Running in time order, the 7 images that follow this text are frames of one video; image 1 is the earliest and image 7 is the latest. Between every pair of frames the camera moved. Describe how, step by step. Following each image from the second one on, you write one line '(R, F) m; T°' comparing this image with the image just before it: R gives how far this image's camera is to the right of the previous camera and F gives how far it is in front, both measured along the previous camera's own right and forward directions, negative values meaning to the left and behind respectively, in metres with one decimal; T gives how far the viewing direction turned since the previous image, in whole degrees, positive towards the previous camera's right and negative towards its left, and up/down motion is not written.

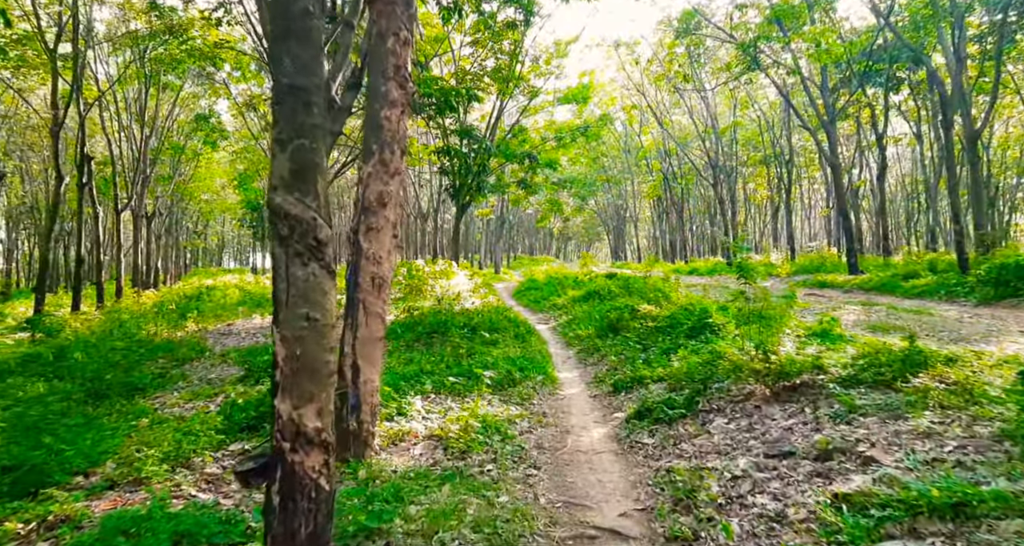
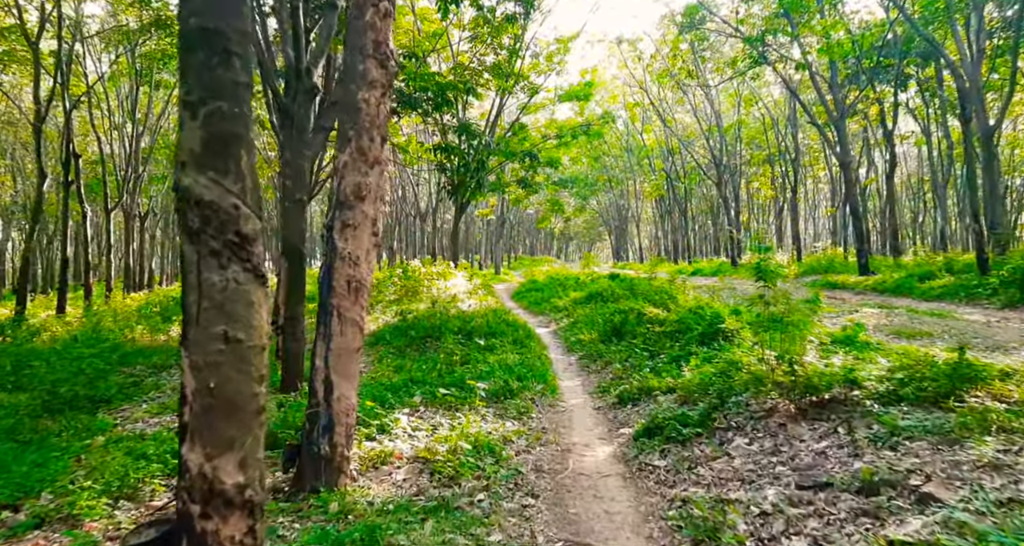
(0.0, +0.7) m; 0°
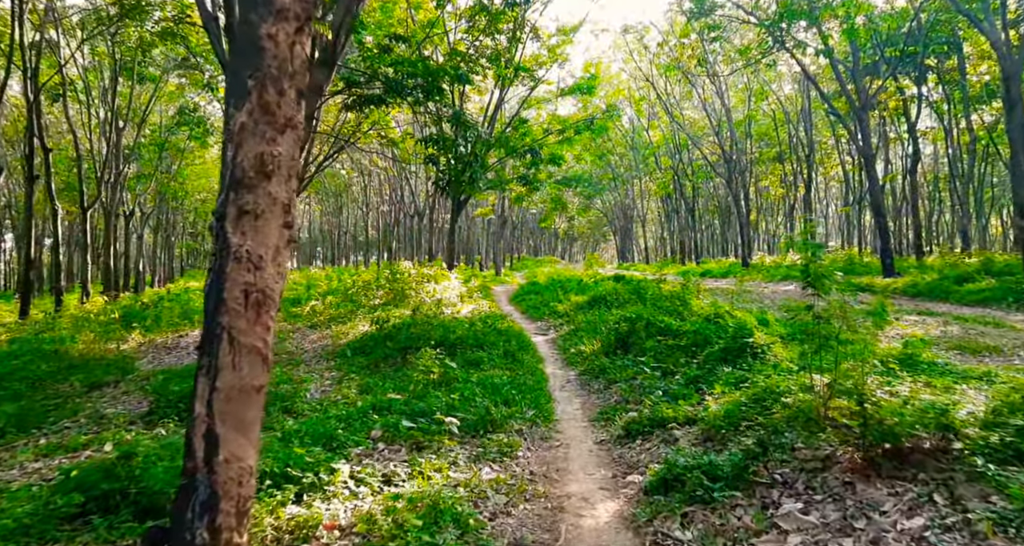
(+0.2, +1.6) m; 0°
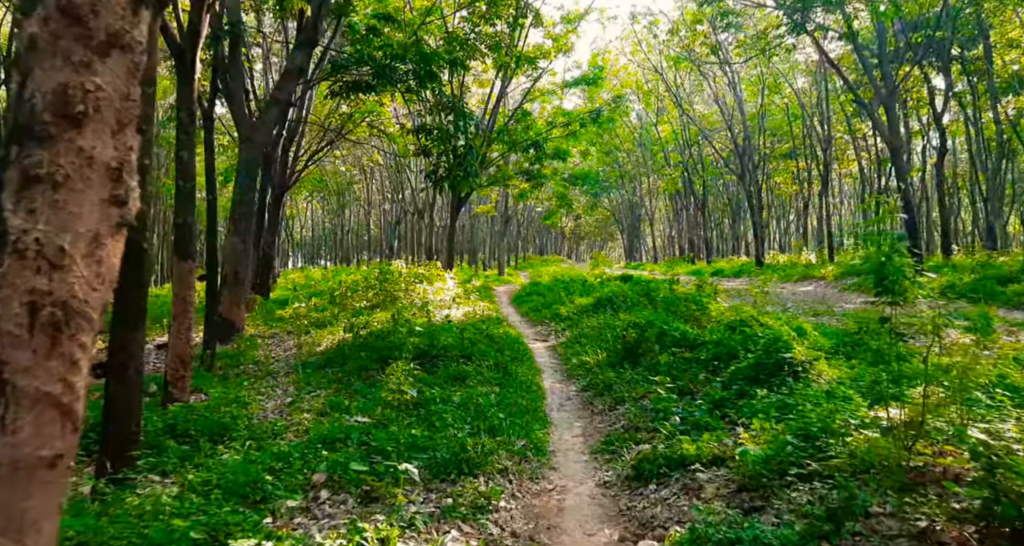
(+0.2, +1.4) m; -1°
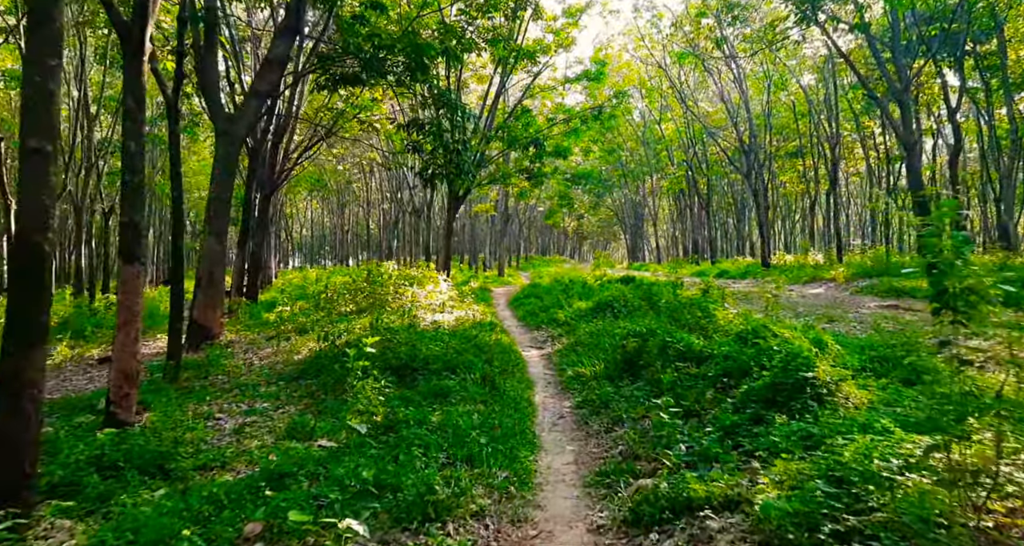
(+0.2, +0.9) m; 0°
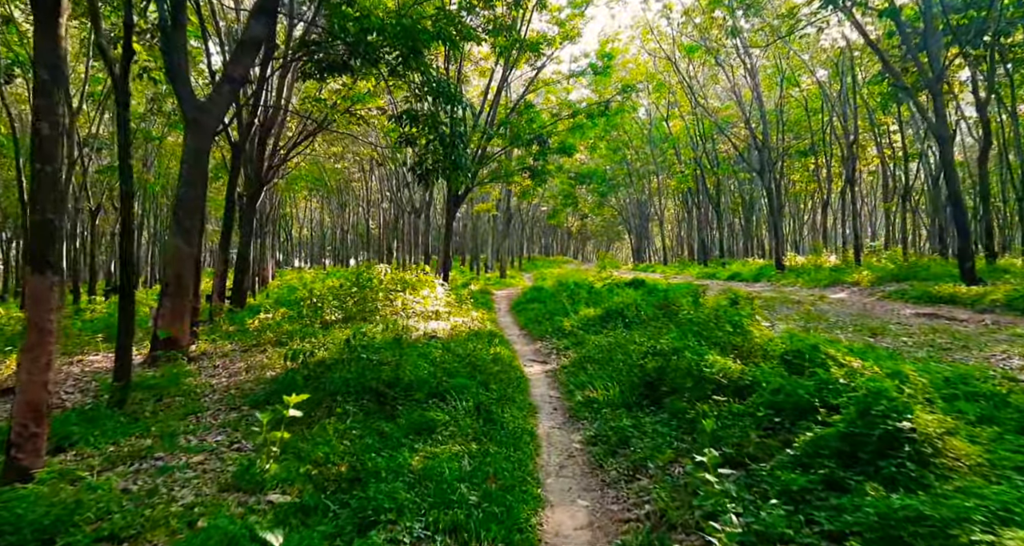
(0.0, +1.4) m; 0°
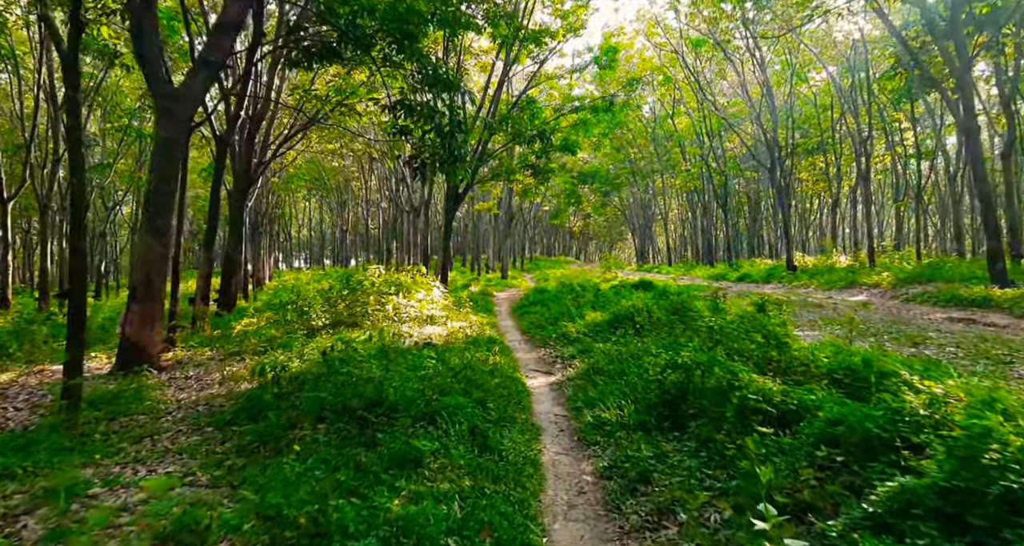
(0.0, +1.0) m; 0°
